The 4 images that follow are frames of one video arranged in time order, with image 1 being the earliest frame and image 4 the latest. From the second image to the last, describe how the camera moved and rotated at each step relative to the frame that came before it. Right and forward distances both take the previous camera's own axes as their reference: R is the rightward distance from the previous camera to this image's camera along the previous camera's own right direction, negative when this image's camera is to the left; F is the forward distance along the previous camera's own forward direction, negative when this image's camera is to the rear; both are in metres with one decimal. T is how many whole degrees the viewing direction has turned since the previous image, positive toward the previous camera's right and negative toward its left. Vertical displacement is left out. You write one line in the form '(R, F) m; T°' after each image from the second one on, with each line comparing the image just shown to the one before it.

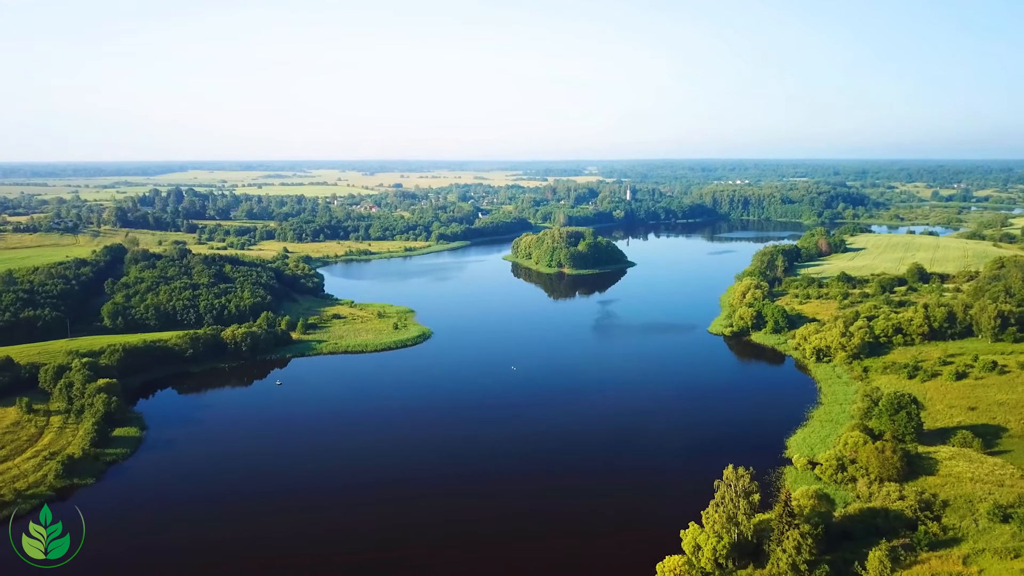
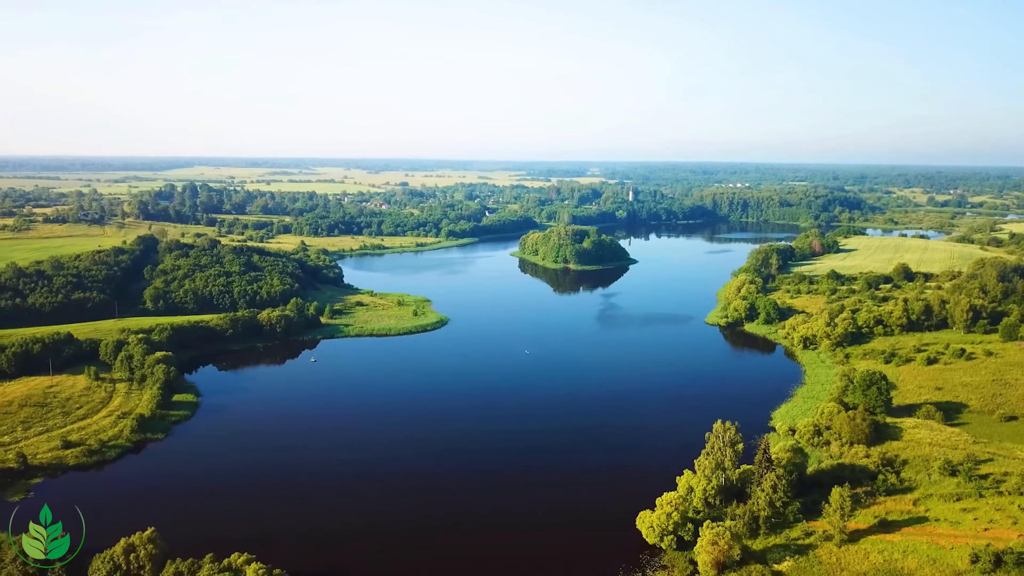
(-0.8, -3.0) m; 0°
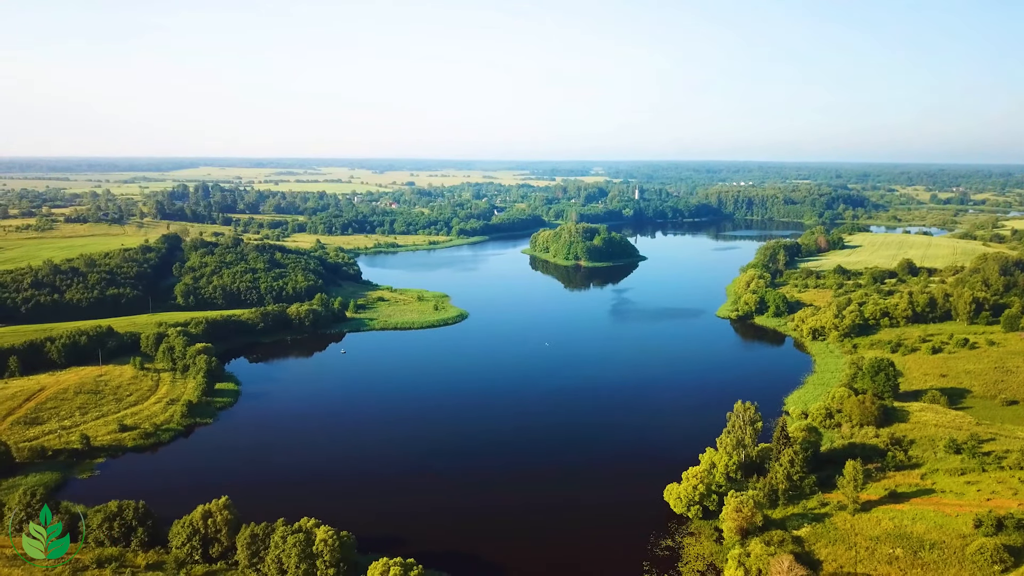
(-1.1, -1.4) m; 0°
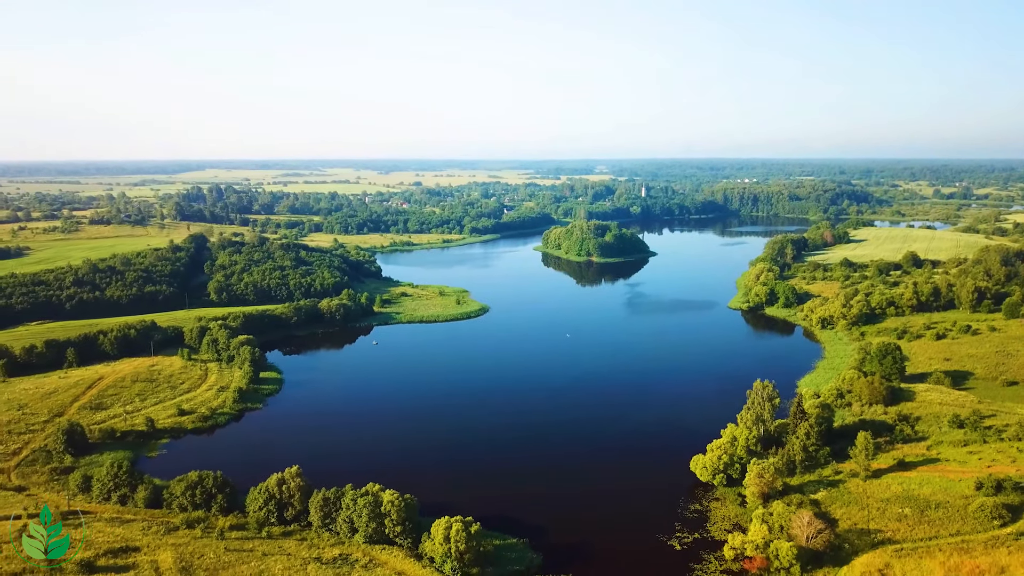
(-1.2, -1.7) m; 0°
